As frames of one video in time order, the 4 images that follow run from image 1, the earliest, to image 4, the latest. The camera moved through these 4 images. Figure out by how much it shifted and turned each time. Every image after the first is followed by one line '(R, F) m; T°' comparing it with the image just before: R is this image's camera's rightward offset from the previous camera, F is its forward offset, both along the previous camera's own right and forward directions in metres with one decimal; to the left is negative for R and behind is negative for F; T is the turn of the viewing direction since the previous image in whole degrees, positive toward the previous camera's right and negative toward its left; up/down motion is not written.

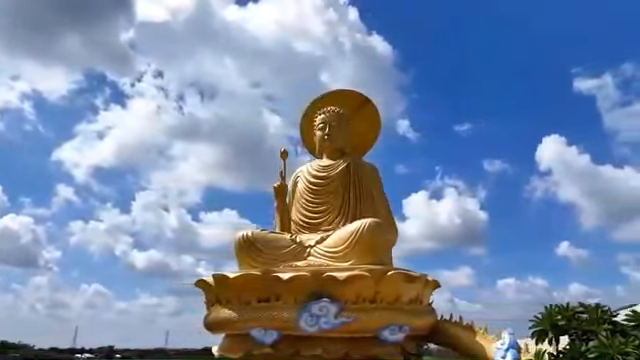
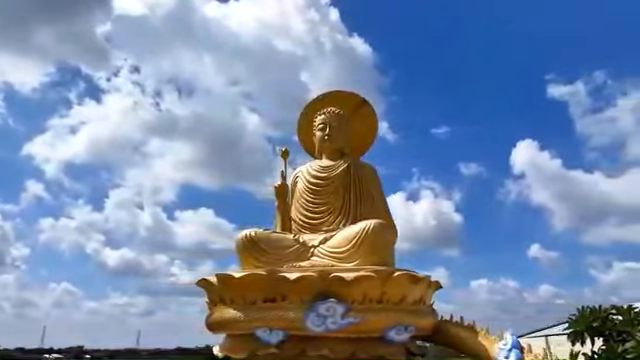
(-0.5, 0.0) m; +3°
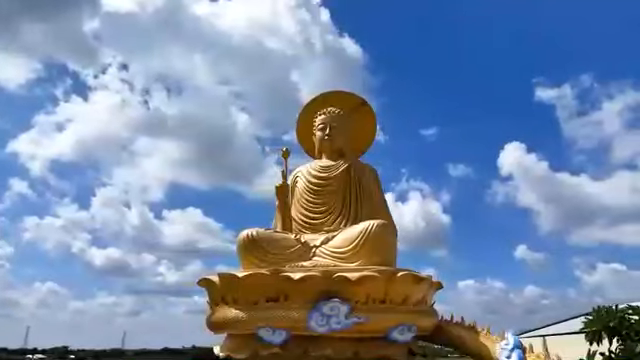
(-0.3, 0.0) m; +1°
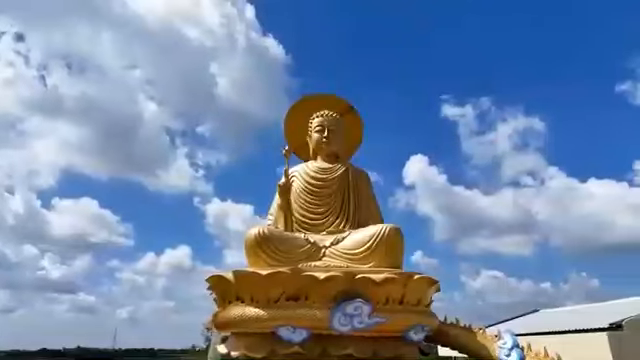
(-2.1, +0.1) m; +11°
